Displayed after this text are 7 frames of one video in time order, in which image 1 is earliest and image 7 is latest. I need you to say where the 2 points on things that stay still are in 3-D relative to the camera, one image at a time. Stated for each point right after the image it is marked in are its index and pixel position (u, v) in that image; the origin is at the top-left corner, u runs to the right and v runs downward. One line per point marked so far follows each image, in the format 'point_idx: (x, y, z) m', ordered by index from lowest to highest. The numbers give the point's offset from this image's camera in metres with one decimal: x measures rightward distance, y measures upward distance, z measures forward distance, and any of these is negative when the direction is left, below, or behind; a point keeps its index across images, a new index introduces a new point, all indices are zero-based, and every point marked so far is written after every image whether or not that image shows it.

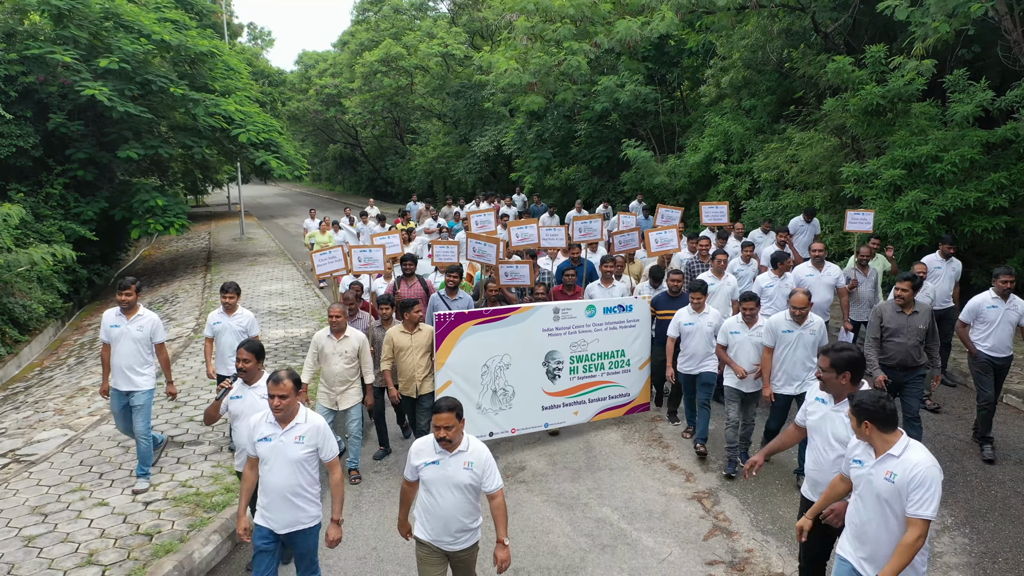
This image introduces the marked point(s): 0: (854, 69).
0: (+7.1, +4.5, +14.0) m
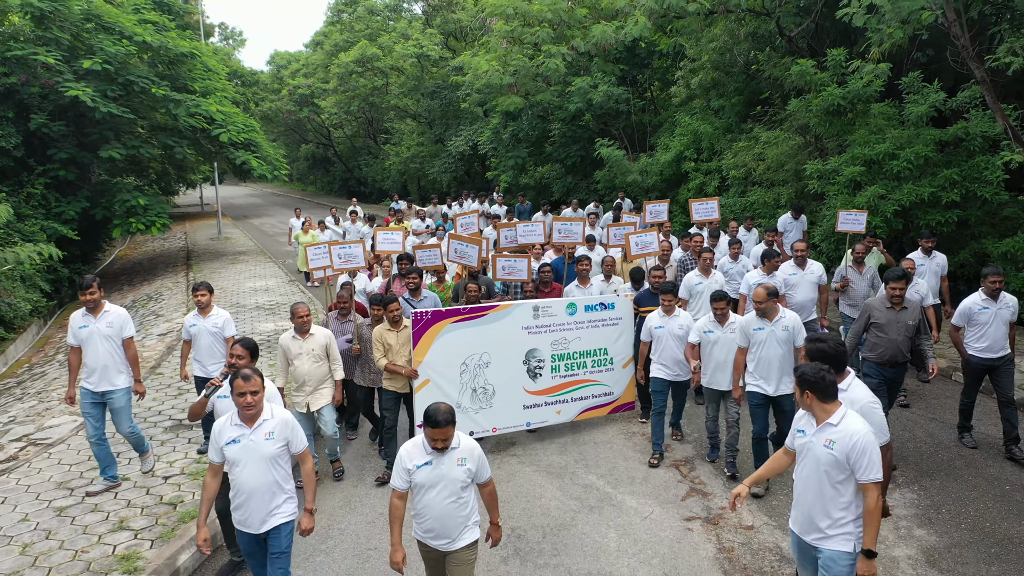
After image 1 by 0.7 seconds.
0: (+6.6, +4.7, +14.7) m
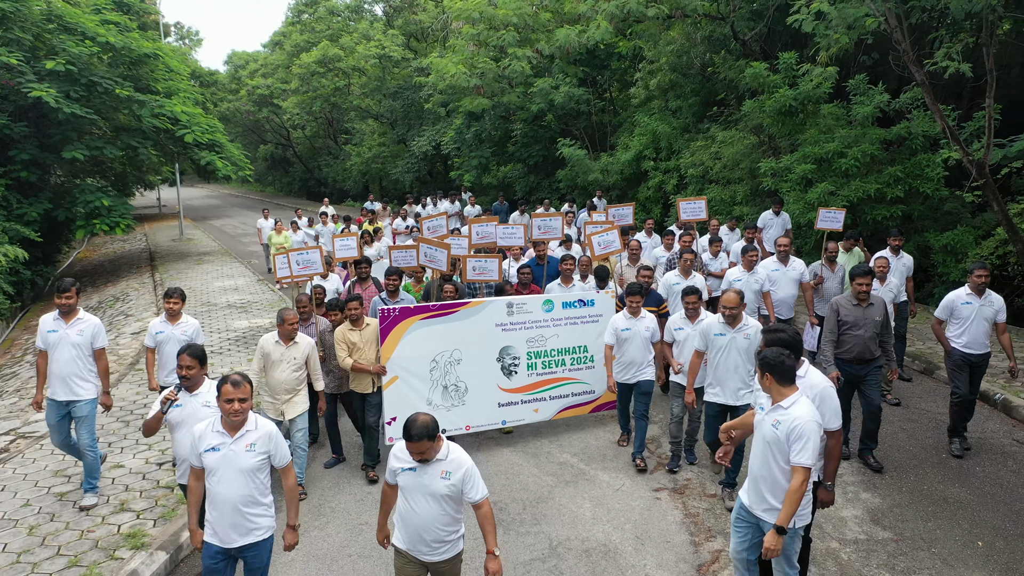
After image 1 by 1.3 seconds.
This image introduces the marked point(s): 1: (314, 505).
0: (+5.8, +4.9, +15.4) m
1: (-1.8, -2.0, +6.2) m
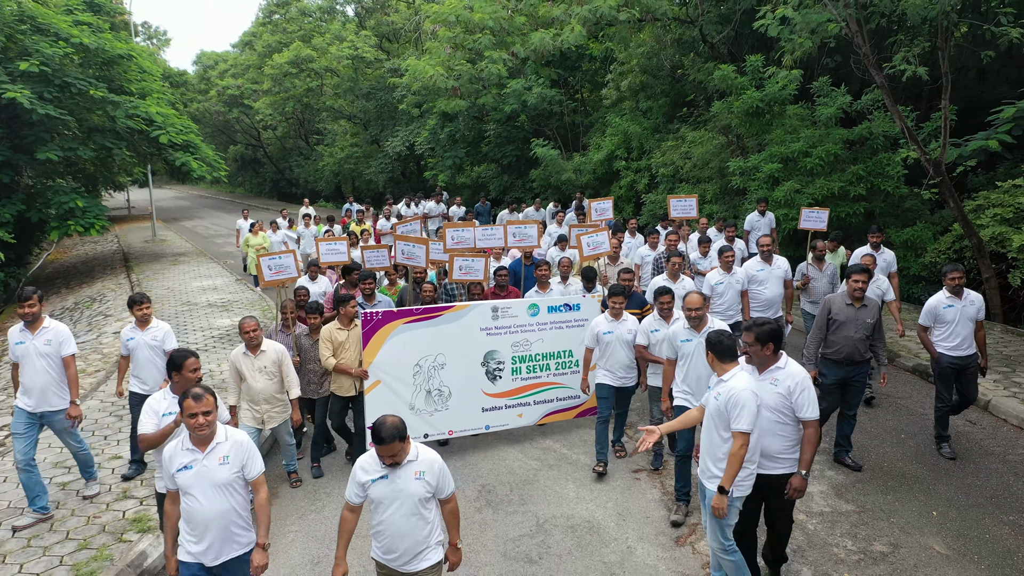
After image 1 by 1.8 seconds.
0: (+5.3, +5.0, +15.9) m
1: (-1.9, -1.9, +6.4) m
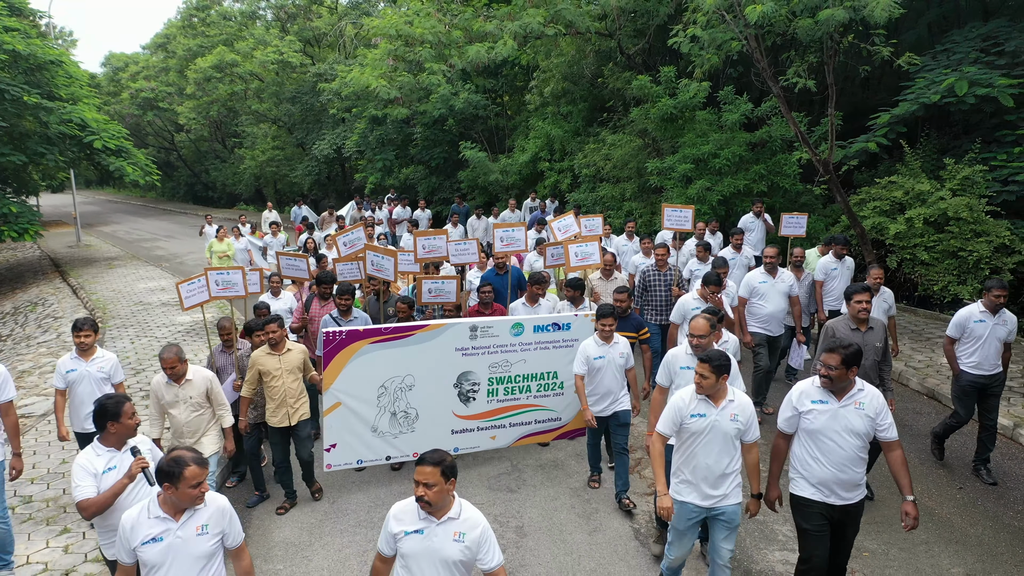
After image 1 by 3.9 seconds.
0: (+3.6, +5.3, +17.5) m
1: (-2.2, -1.8, +7.2) m
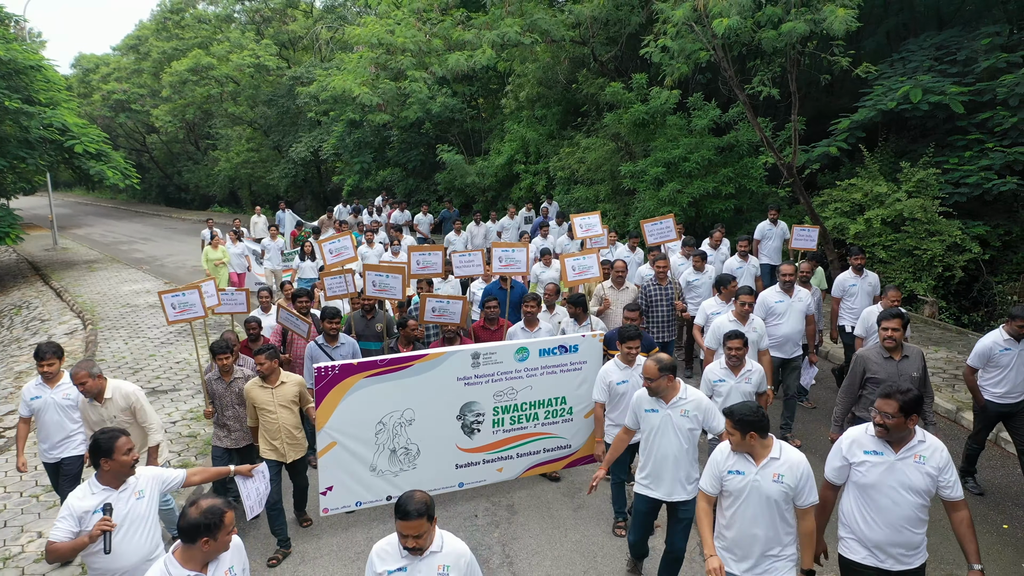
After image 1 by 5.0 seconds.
0: (+3.0, +5.3, +18.2) m
1: (-2.4, -1.8, +7.7) m
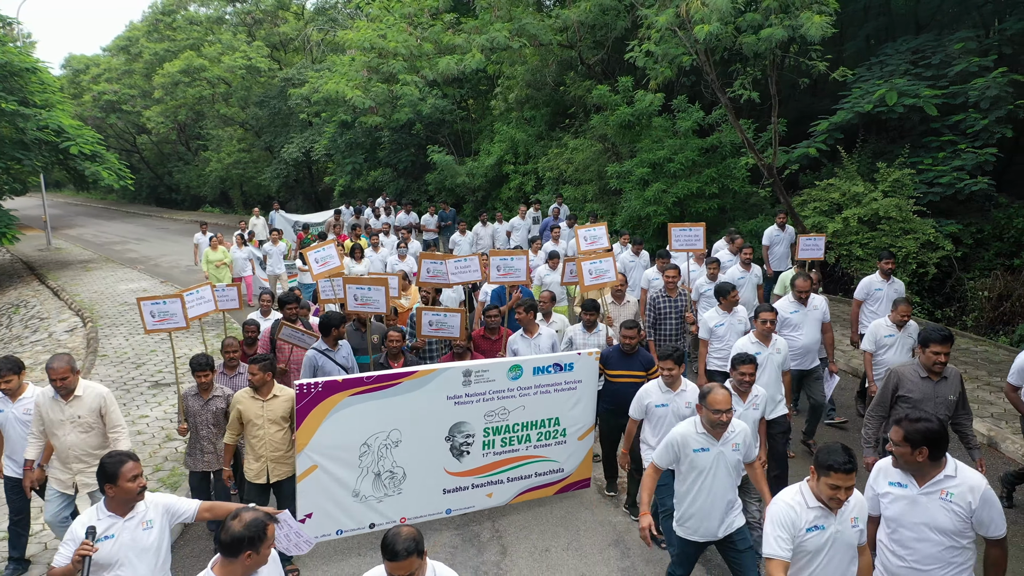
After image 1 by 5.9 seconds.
0: (+2.7, +5.4, +18.7) m
1: (-2.5, -1.8, +8.1) m
